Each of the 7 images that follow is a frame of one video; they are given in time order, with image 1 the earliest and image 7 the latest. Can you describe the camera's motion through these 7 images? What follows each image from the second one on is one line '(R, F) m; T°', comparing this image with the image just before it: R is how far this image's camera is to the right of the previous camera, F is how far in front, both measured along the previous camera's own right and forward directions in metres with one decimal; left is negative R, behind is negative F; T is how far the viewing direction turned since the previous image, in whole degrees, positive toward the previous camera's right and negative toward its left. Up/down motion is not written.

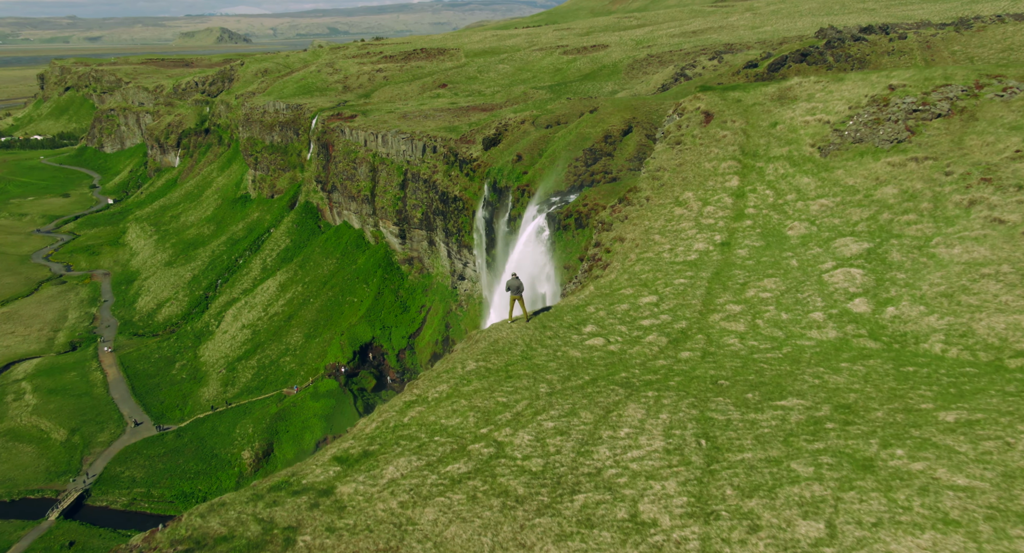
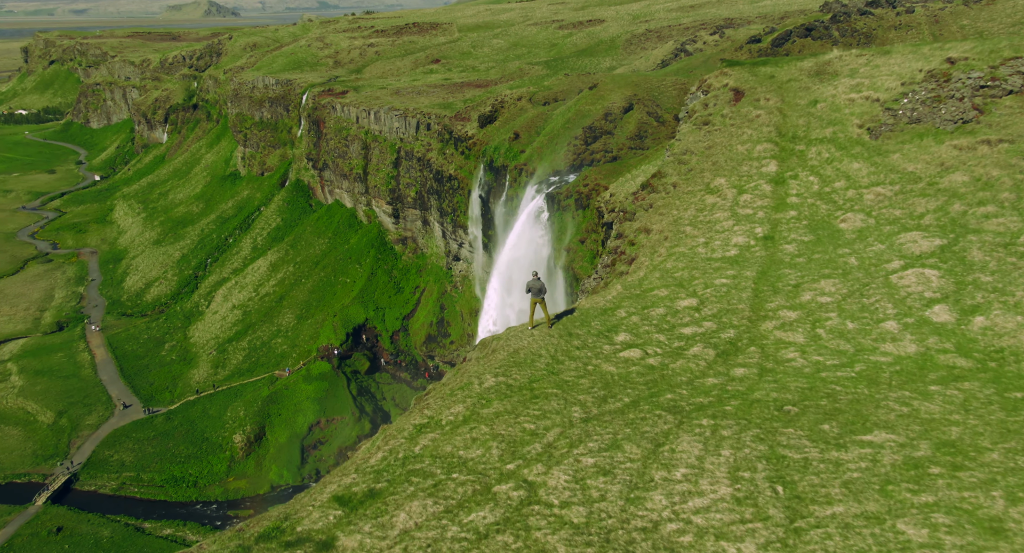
(-1.1, +3.7) m; +1°
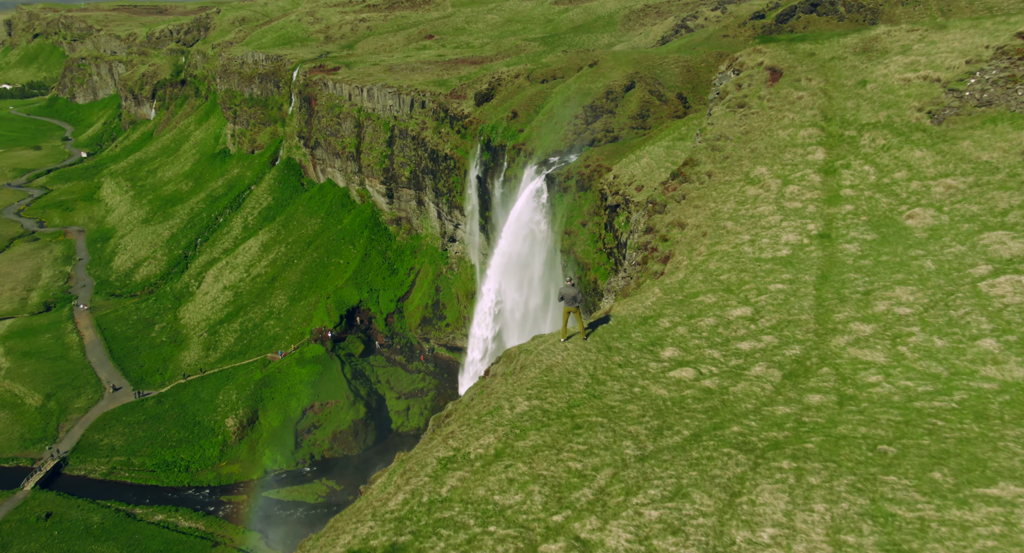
(-1.3, +3.3) m; +1°
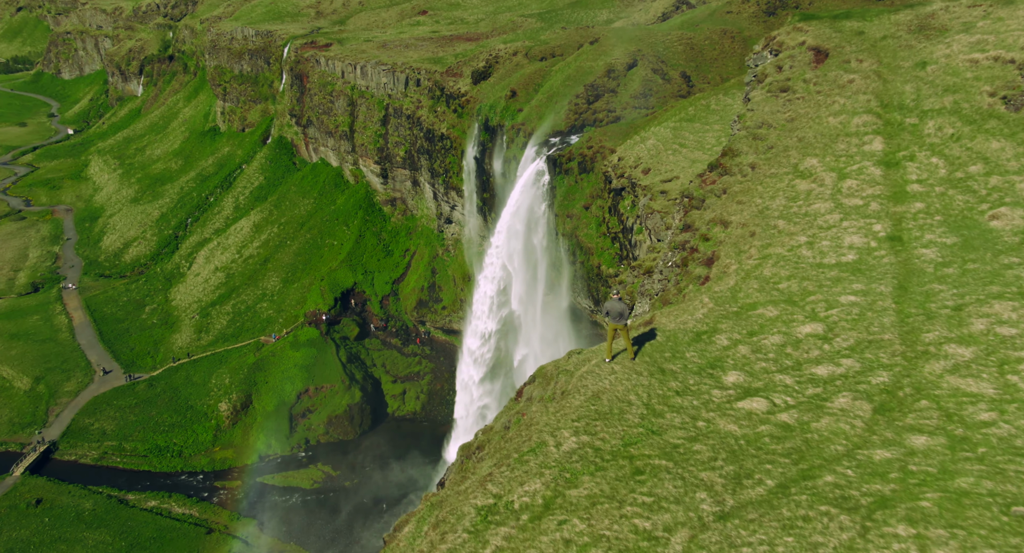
(-1.3, +3.1) m; +1°
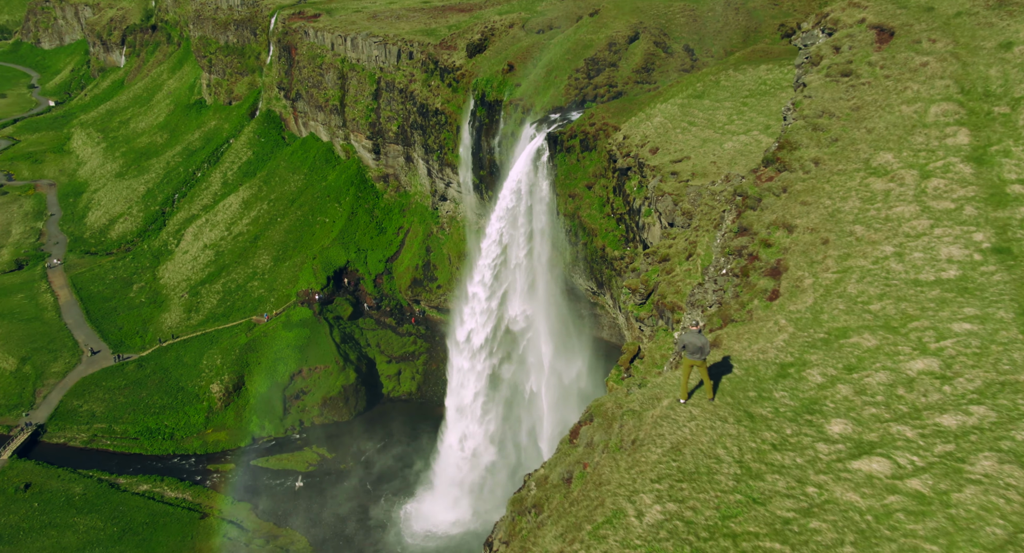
(-1.7, +3.4) m; +1°
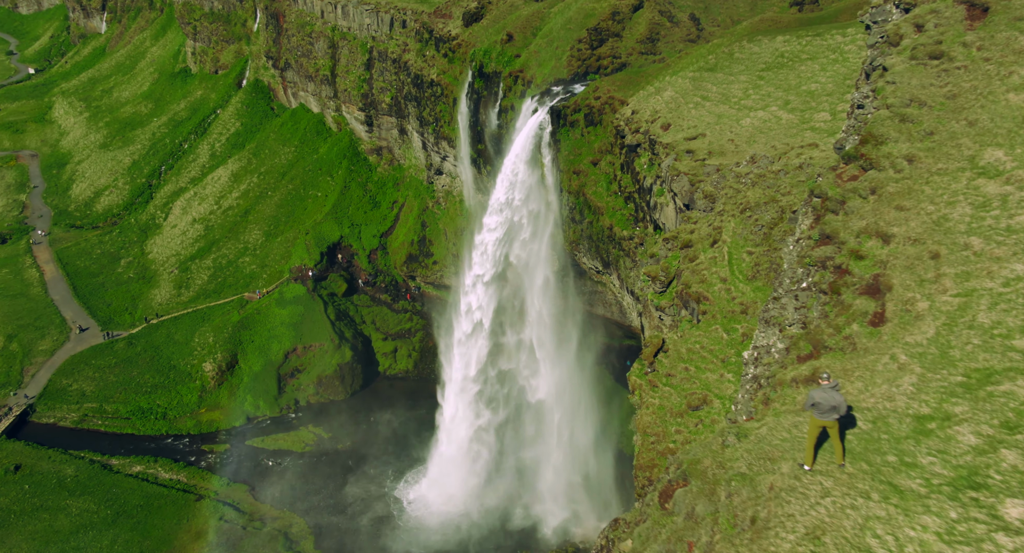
(-2.1, +3.5) m; +1°
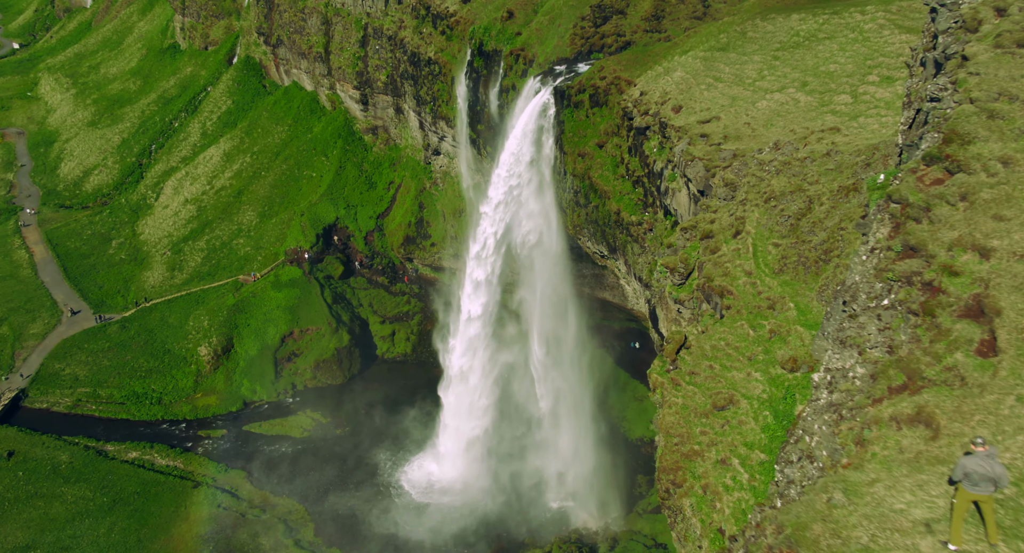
(-1.7, +2.6) m; +1°
